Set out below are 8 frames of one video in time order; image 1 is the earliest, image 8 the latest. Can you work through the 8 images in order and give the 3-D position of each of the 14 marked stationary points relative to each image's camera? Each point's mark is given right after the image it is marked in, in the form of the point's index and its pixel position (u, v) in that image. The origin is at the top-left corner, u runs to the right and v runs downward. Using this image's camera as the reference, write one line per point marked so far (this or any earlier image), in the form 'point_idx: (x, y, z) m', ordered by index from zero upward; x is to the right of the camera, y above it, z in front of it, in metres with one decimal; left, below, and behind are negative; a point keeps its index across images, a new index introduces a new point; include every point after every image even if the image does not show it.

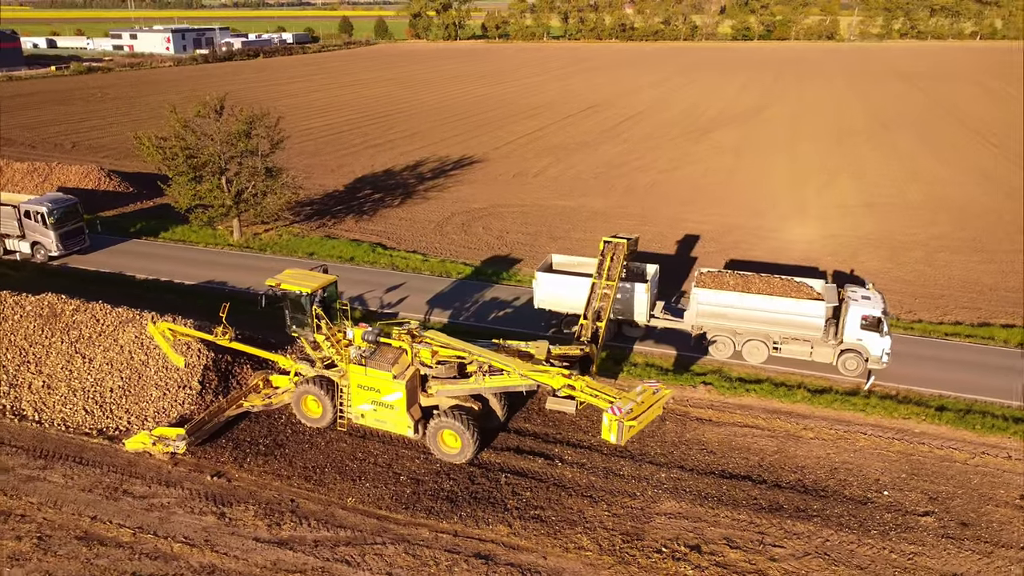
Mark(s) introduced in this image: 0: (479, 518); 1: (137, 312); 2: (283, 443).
0: (-0.4, -3.3, +11.3) m
1: (-7.3, -0.5, +15.6) m
2: (-3.7, -2.6, +13.1) m
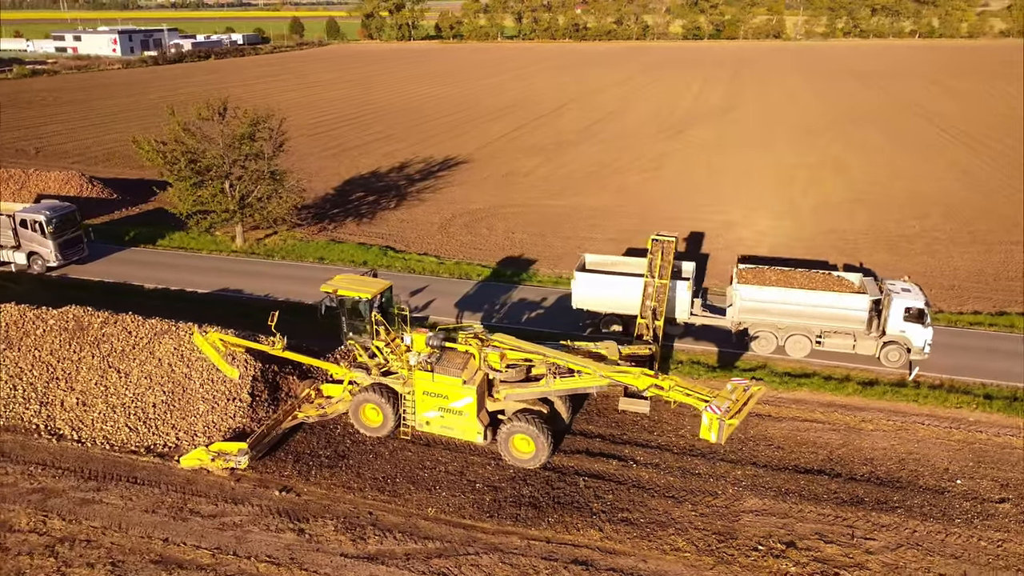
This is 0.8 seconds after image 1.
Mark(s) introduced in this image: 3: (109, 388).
0: (+0.8, -3.3, +11.1) m
1: (-6.3, -0.7, +14.9) m
2: (-2.6, -2.7, +12.7) m
3: (-7.0, -1.7, +13.9) m
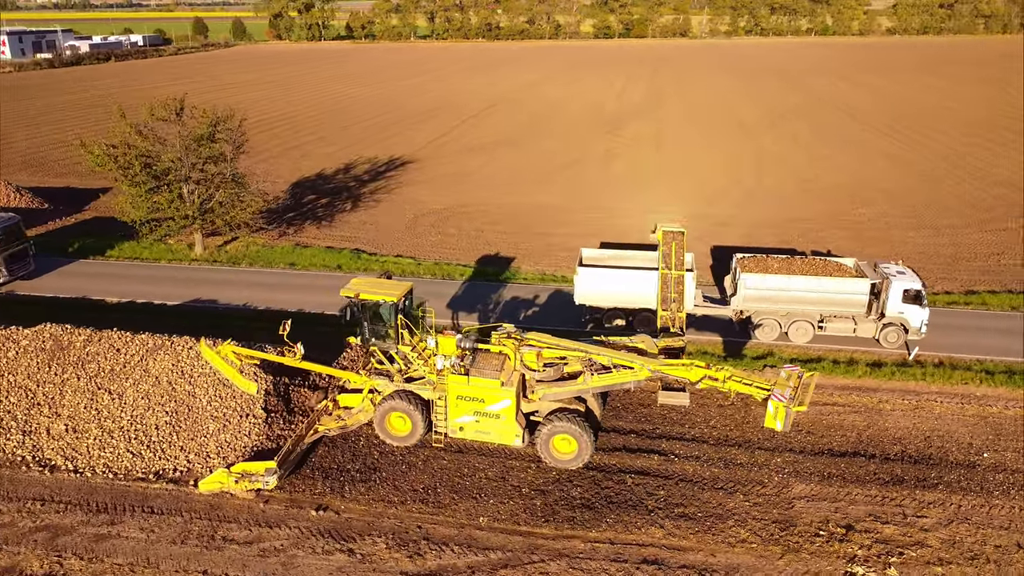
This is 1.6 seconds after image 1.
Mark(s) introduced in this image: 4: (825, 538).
0: (+1.6, -3.2, +10.8) m
1: (-6.0, -0.9, +13.9) m
2: (-2.0, -2.7, +12.1) m
3: (-6.6, -2.0, +12.7) m
4: (+4.2, -3.3, +10.6) m
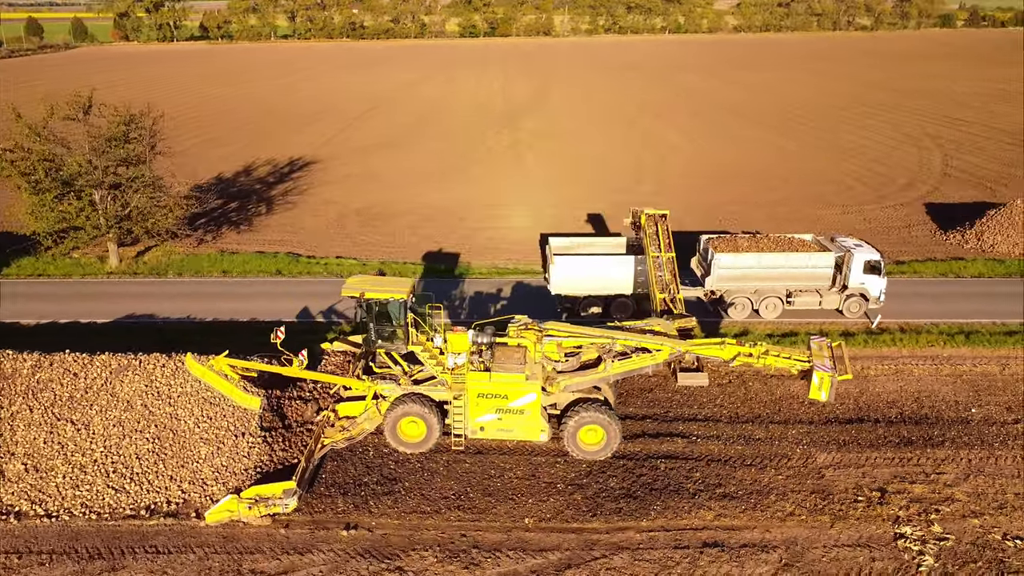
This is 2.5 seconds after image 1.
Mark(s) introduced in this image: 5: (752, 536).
0: (+2.2, -2.9, +10.6) m
1: (-6.0, -1.1, +12.3) m
2: (-1.6, -2.7, +11.2) m
3: (-6.2, -2.2, +11.2) m
4: (+4.8, -2.9, +10.8) m
5: (+3.0, -3.1, +10.1) m
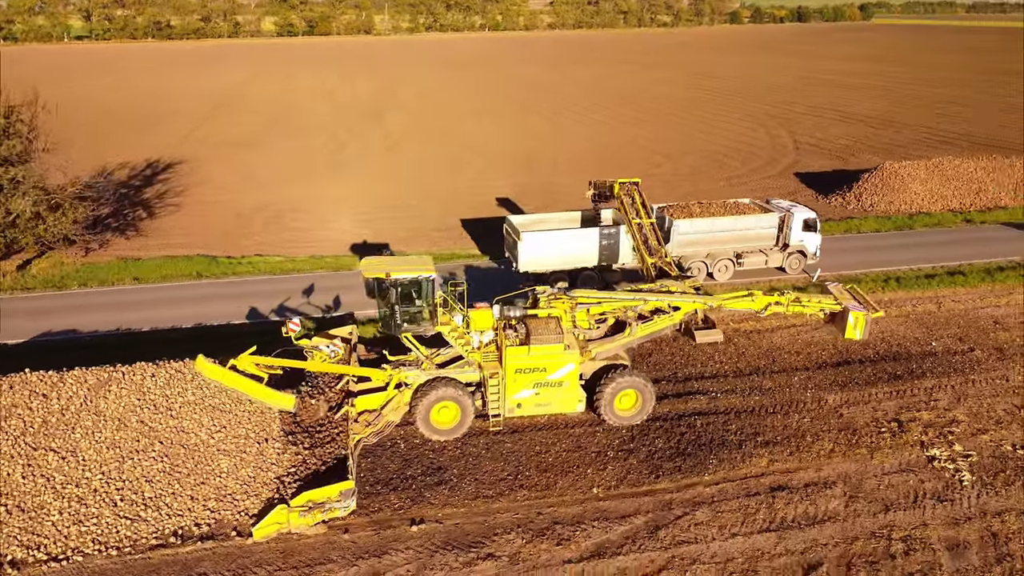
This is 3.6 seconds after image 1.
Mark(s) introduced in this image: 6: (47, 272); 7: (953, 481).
0: (+2.9, -2.3, +10.7) m
1: (-5.5, -1.1, +10.7) m
2: (-0.9, -2.3, +10.5) m
3: (-5.4, -2.2, +9.5) m
4: (+5.4, -2.1, +11.5) m
5: (+3.9, -2.5, +10.4) m
6: (-10.5, +0.4, +17.8) m
7: (+5.7, -2.5, +10.3) m
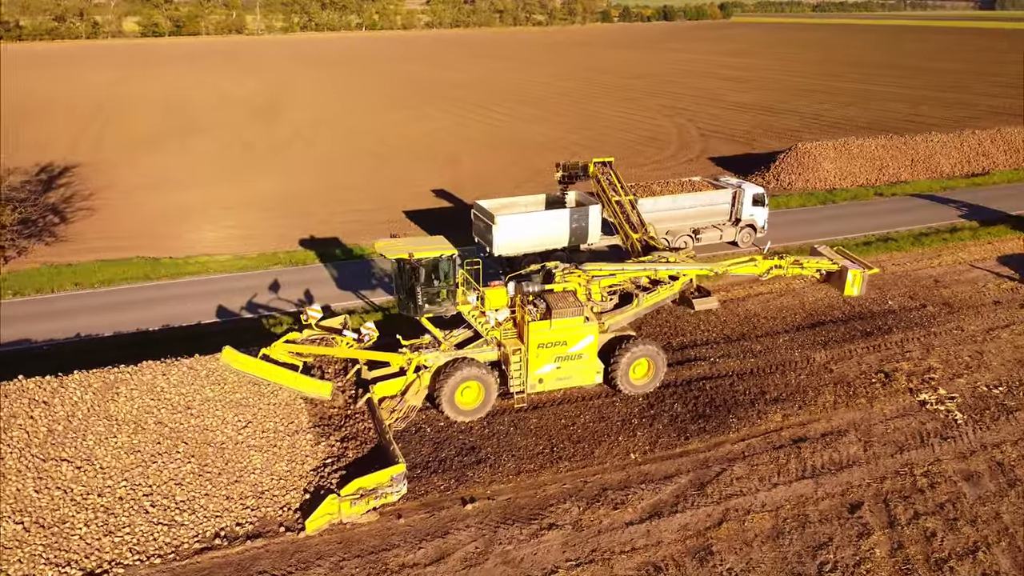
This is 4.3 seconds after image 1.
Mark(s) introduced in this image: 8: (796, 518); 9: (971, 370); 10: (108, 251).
0: (+3.3, -1.8, +11.2) m
1: (-5.1, -1.1, +9.9) m
2: (-0.5, -2.0, +10.4) m
3: (-4.8, -2.2, +8.7) m
4: (+5.6, -1.5, +12.2) m
5: (+4.3, -1.9, +11.0) m
6: (-11.1, +0.1, +16.2) m
7: (+6.1, -1.9, +11.2) m
8: (+3.2, -2.6, +9.0) m
9: (+7.3, -1.3, +12.7) m
10: (-10.0, +1.0, +19.4) m
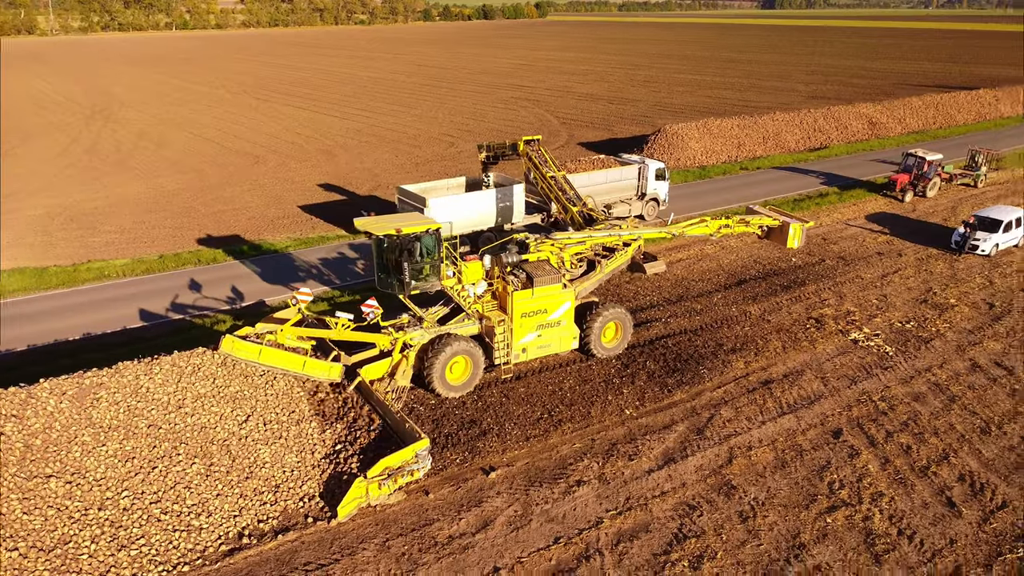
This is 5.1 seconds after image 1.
0: (+3.0, -1.2, +11.9) m
1: (-5.0, -1.0, +8.9) m
2: (-0.5, -1.7, +10.4) m
3: (-4.4, -2.1, +7.8) m
4: (+5.0, -0.7, +13.4) m
5: (+4.0, -1.2, +11.9) m
6: (-12.2, -0.4, +13.9) m
7: (+5.8, -1.0, +12.5) m
8: (+3.4, -2.0, +9.8) m
9: (+6.6, -0.4, +14.2) m
10: (-11.8, +0.6, +17.2) m
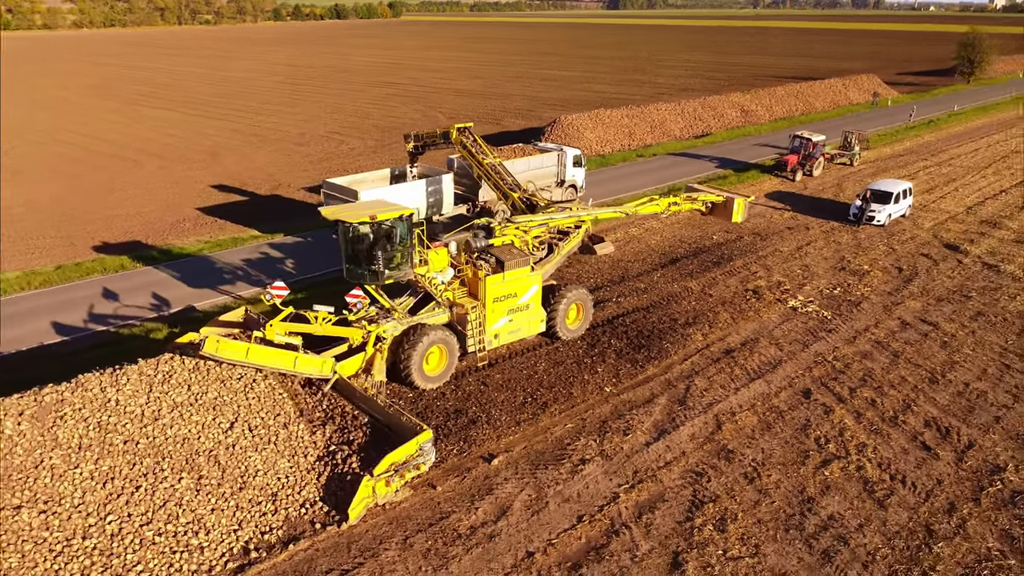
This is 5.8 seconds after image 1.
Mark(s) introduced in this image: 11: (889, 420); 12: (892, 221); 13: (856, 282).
0: (+2.5, -0.8, +12.1) m
1: (-4.9, -1.1, +7.9) m
2: (-0.7, -1.5, +10.1) m
3: (-4.0, -2.2, +6.9) m
4: (+4.2, -0.2, +14.0) m
5: (+3.5, -0.8, +12.4) m
6: (-12.9, -0.9, +11.6) m
7: (+5.1, -0.5, +13.2) m
8: (+3.3, -1.6, +10.2) m
9: (+5.6, +0.2, +15.0) m
10: (-13.1, +0.1, +14.9) m
11: (+4.7, -1.6, +9.9) m
12: (+9.1, +1.6, +19.0) m
13: (+6.4, +0.1, +14.9) m
